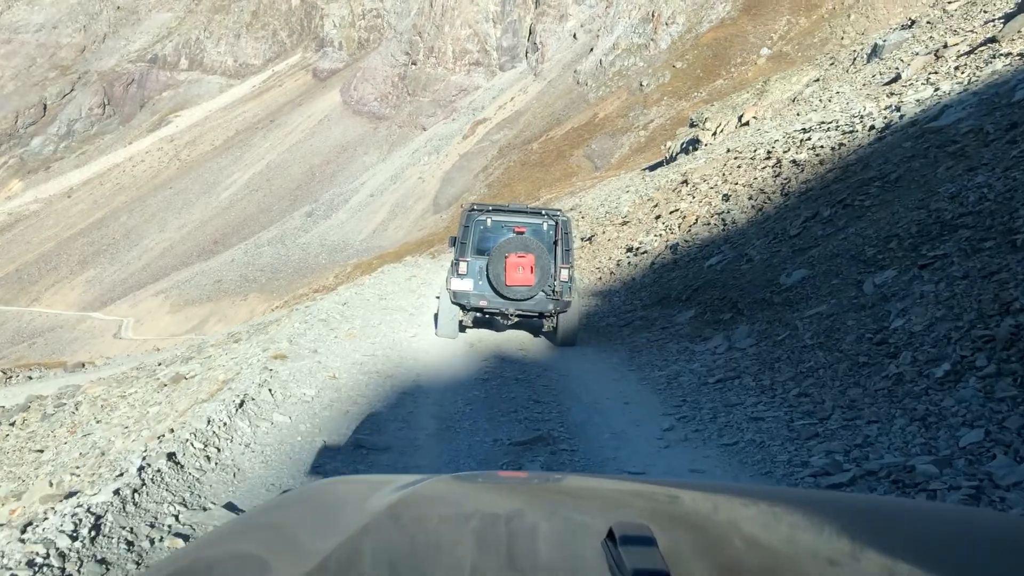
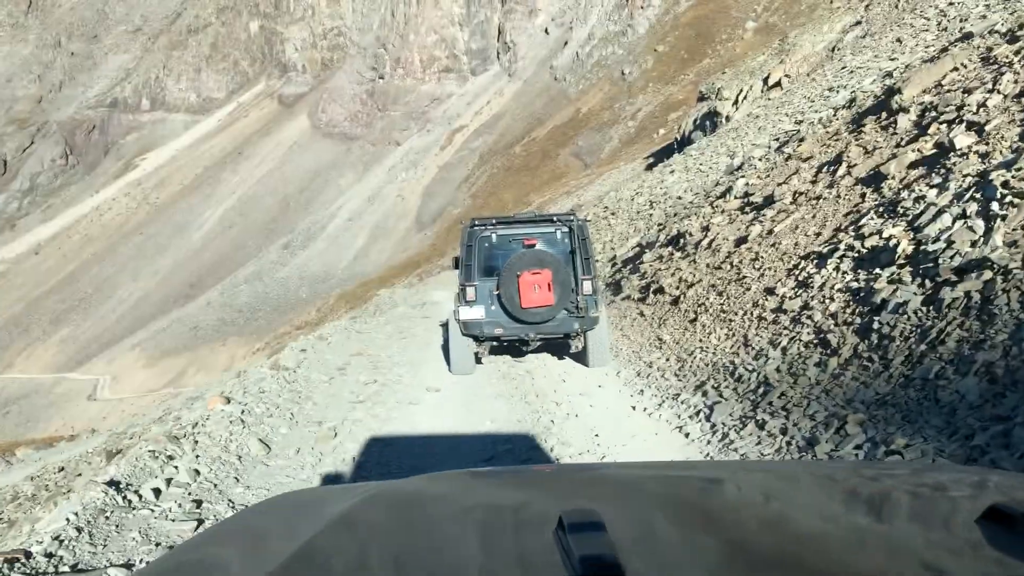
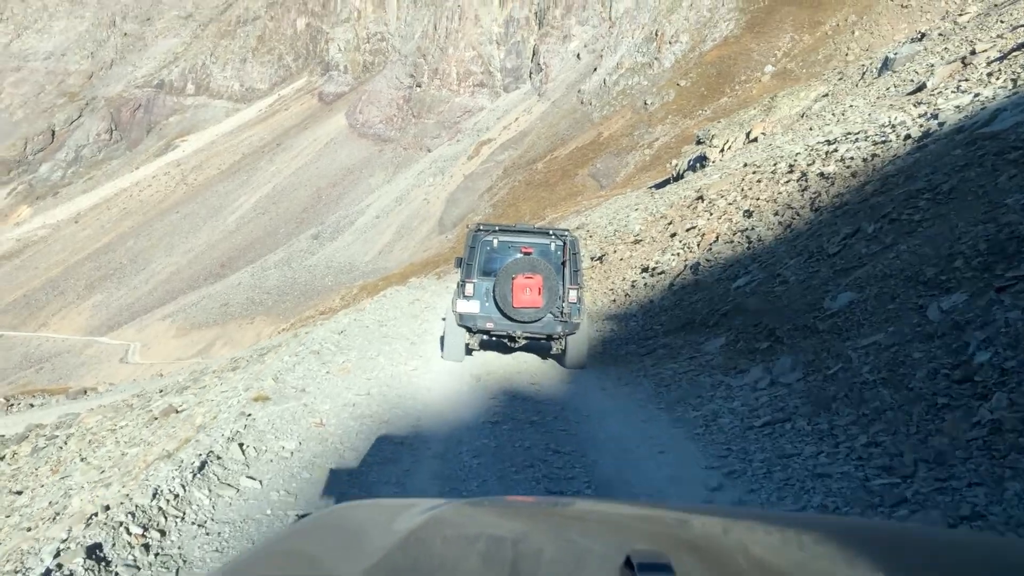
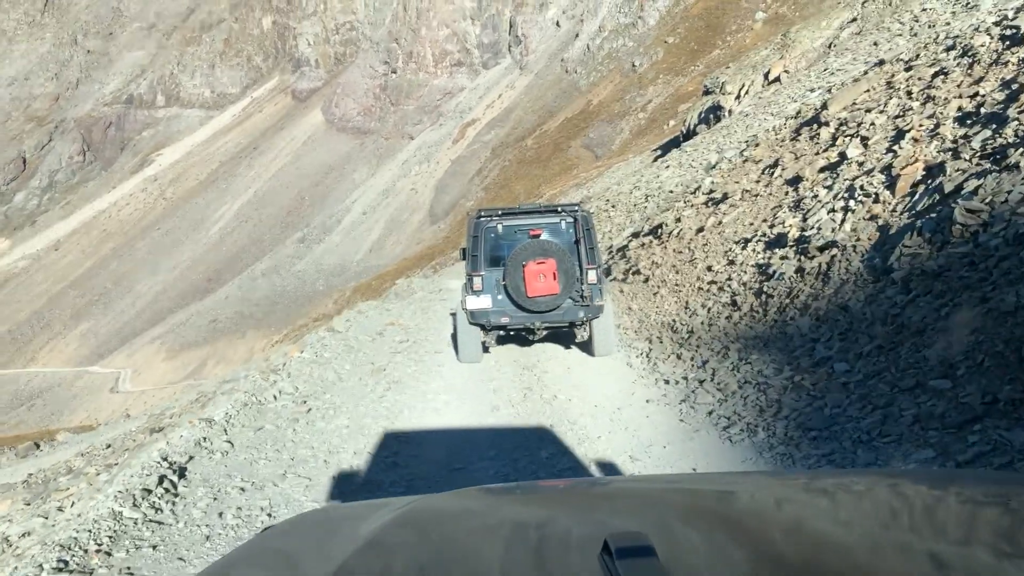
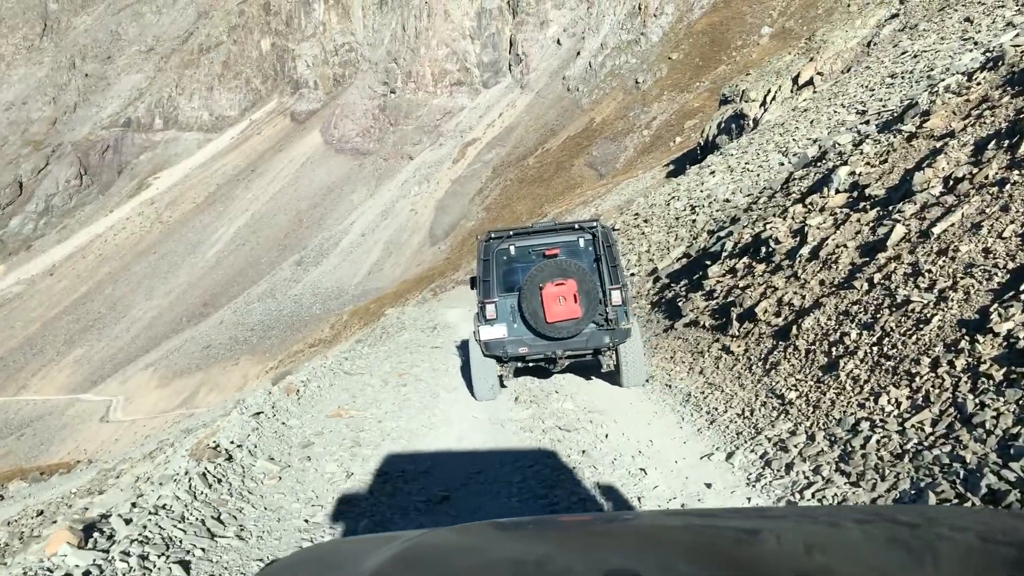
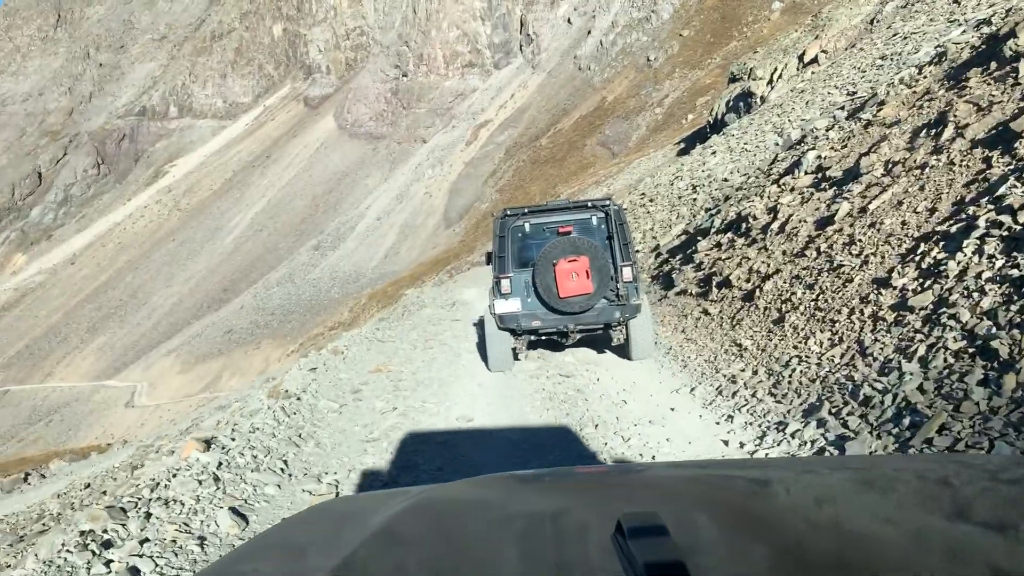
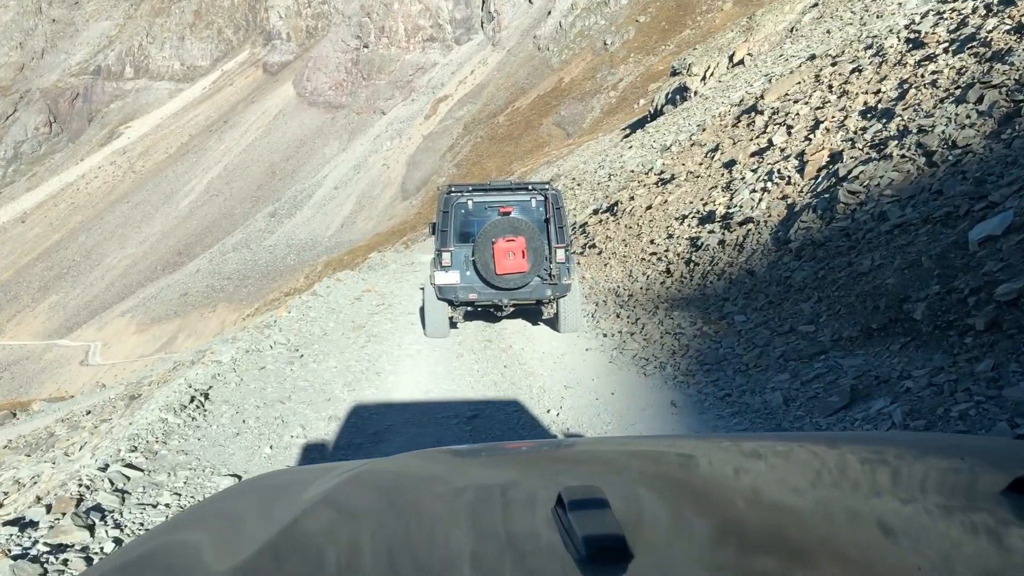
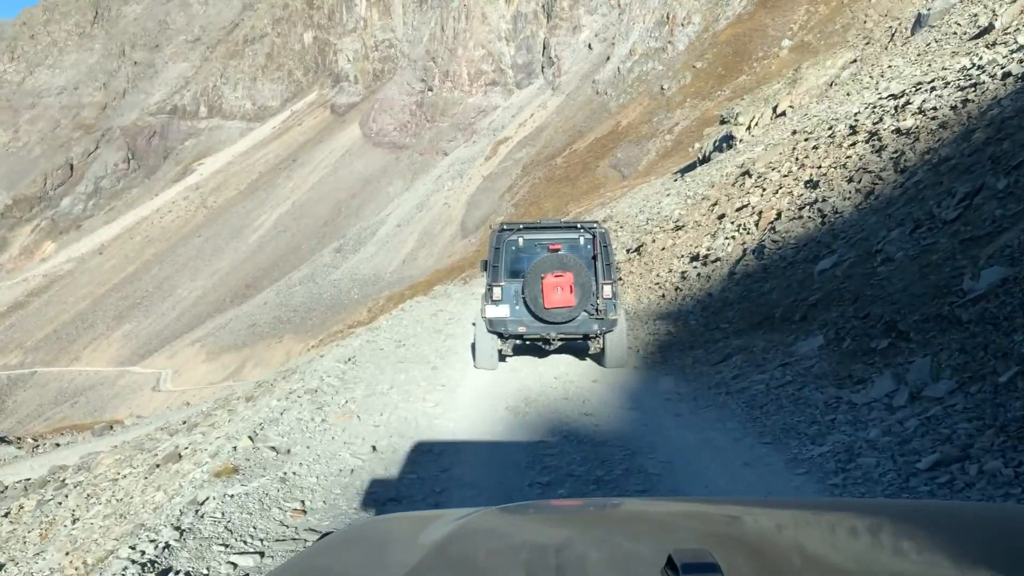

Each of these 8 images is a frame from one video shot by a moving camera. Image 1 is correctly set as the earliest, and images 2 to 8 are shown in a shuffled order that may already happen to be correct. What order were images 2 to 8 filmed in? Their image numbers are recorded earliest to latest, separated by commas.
3, 8, 7, 4, 2, 6, 5
